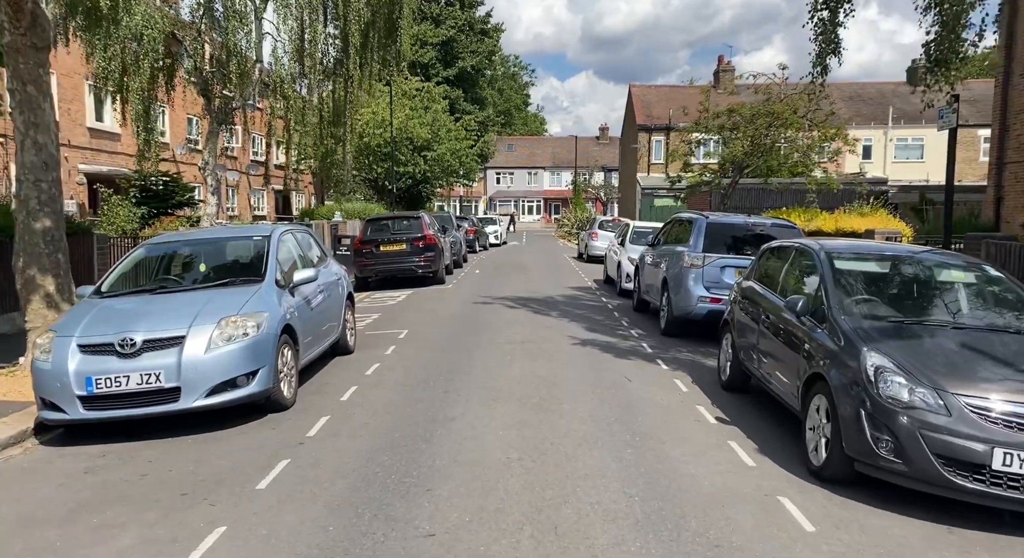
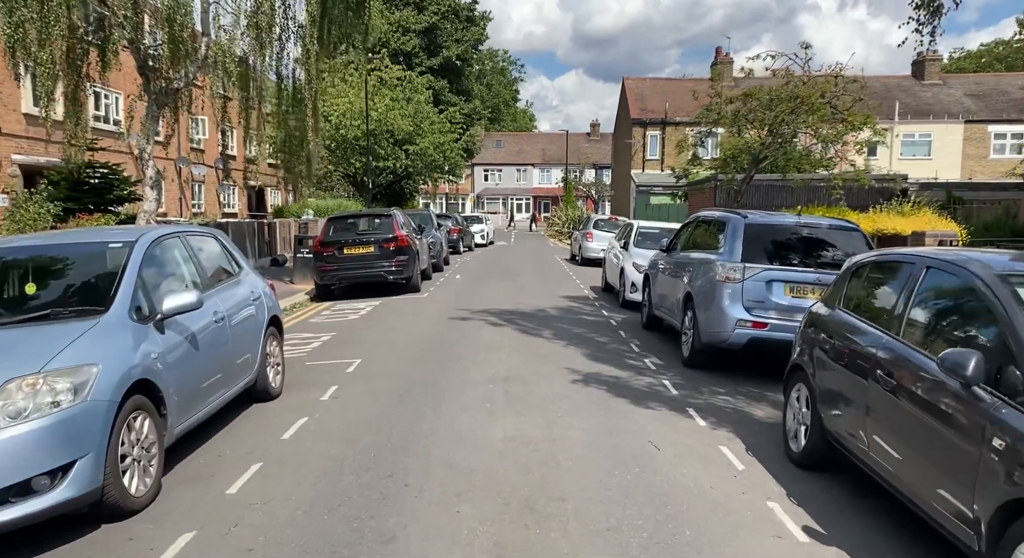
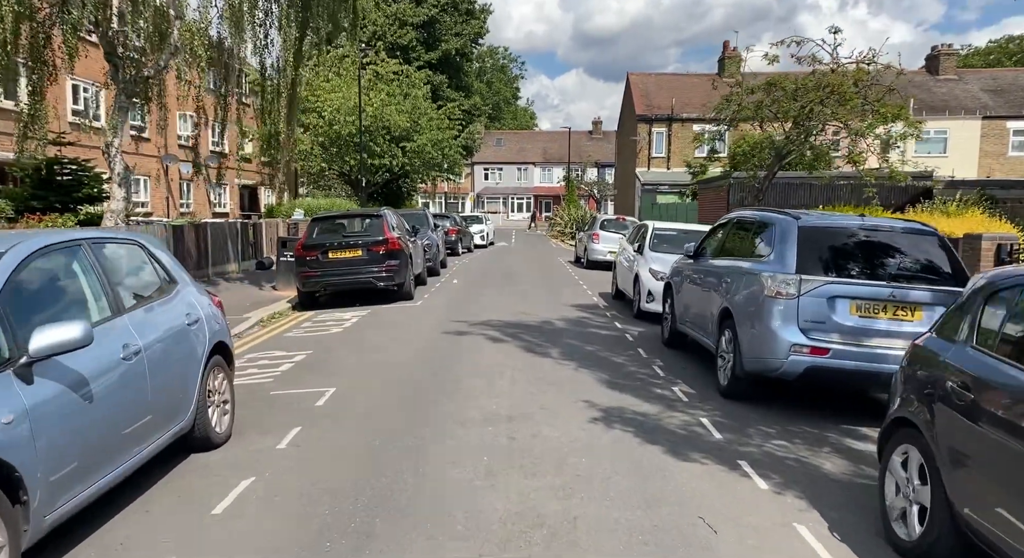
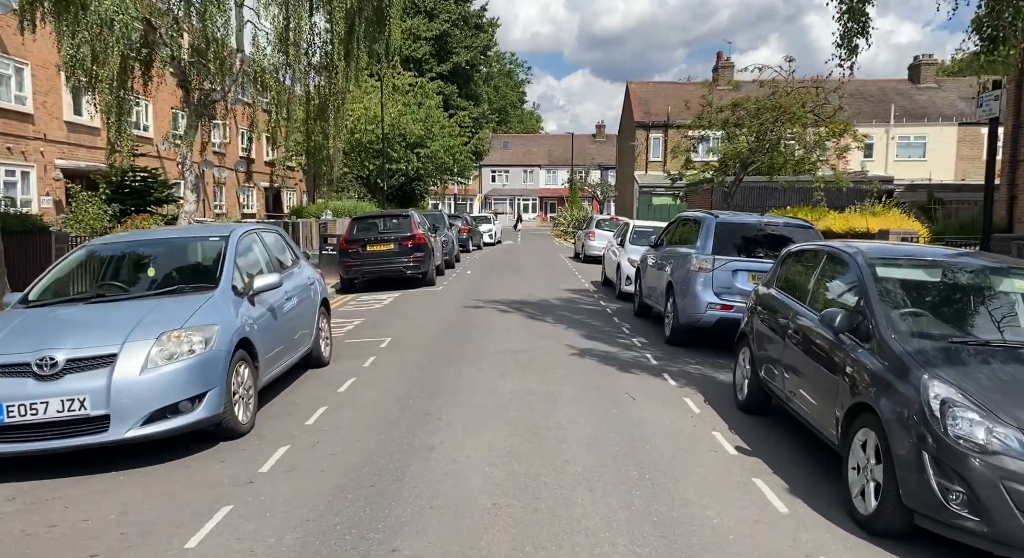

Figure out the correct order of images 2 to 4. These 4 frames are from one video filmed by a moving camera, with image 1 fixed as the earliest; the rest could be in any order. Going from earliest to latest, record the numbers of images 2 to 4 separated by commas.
4, 2, 3
